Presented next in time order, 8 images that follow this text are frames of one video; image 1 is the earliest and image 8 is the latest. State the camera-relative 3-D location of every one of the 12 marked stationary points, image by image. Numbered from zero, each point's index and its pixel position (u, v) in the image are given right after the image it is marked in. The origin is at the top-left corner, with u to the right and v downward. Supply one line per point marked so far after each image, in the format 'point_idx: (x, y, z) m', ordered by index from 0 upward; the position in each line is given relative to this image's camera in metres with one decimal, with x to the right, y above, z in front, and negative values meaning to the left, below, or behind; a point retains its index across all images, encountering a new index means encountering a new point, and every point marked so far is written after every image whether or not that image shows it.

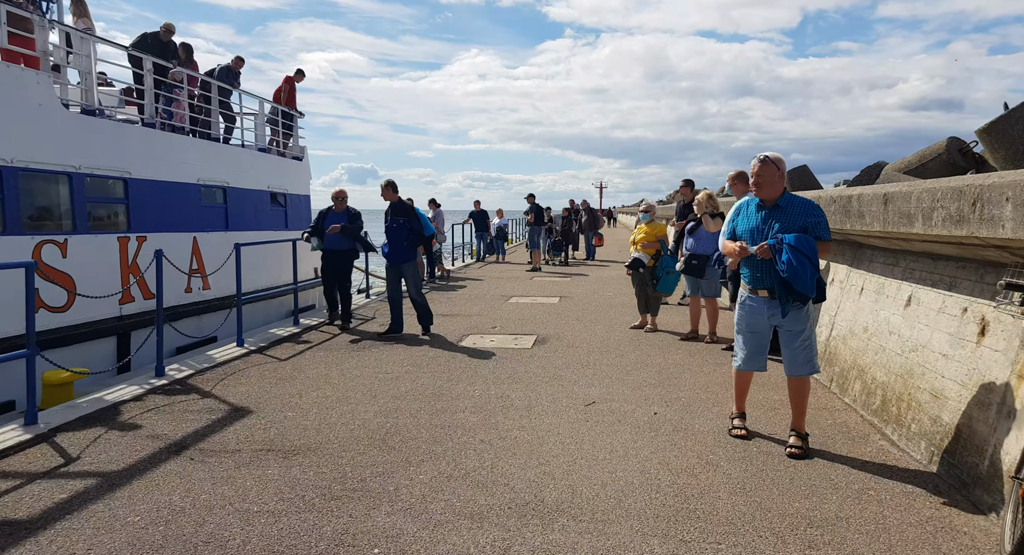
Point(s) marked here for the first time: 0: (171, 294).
0: (-5.1, -0.3, +9.7) m
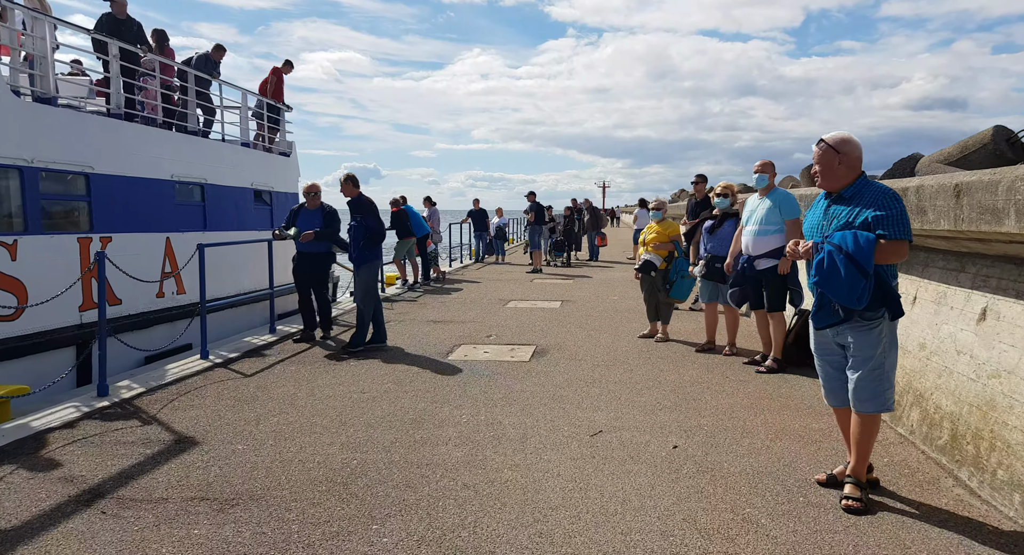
0: (-5.1, -0.3, +8.9) m
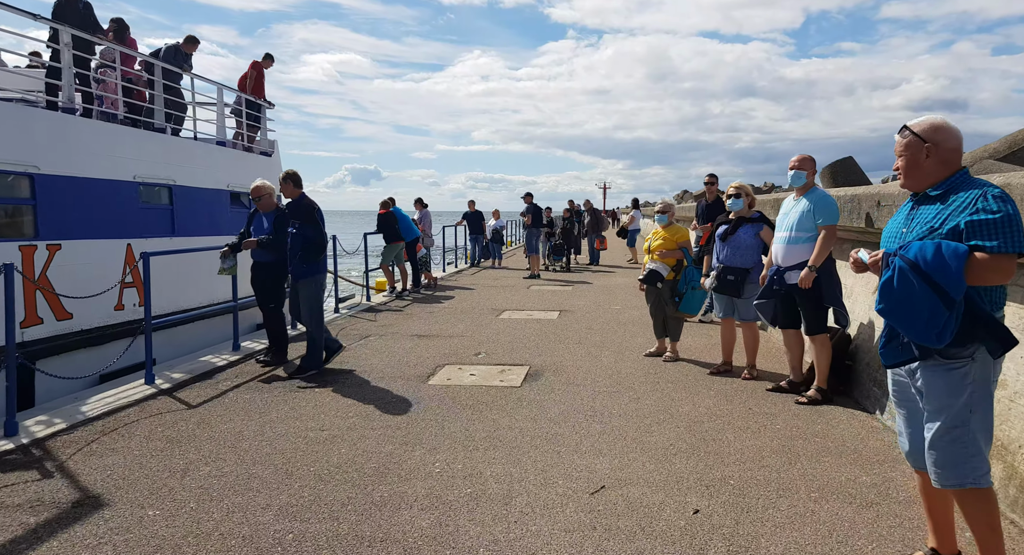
0: (-5.2, -0.4, +8.1) m
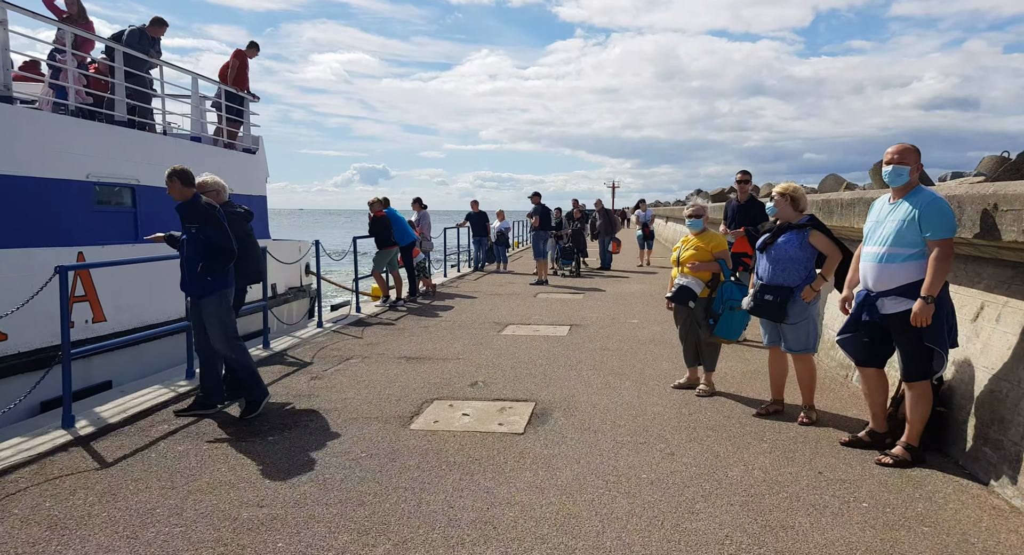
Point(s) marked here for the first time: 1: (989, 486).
0: (-5.2, -0.6, +7.1) m
1: (+2.6, -1.2, +3.6) m
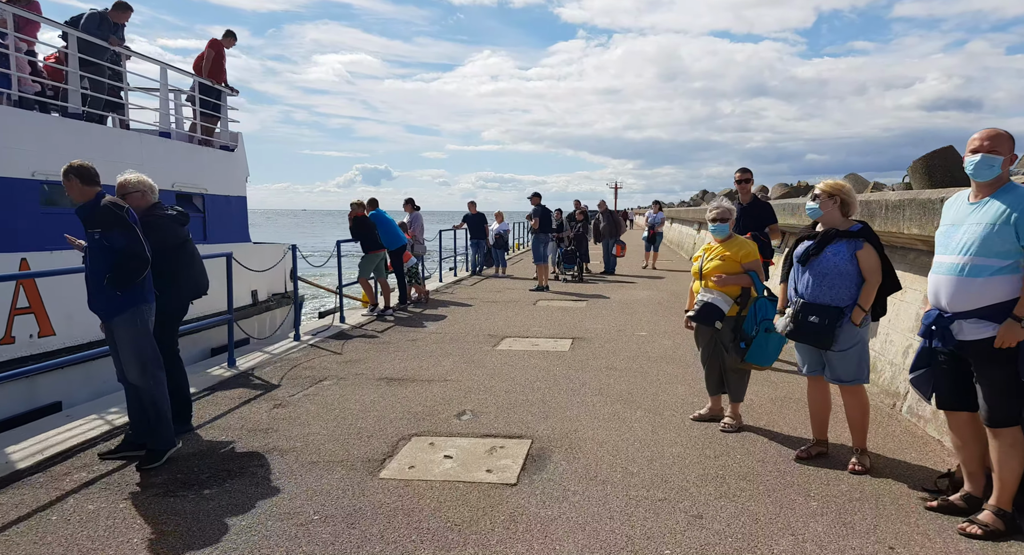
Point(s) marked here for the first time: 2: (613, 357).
0: (-5.2, -0.7, +6.2) m
1: (+2.6, -1.3, +2.8) m
2: (+1.1, -0.9, +7.3) m
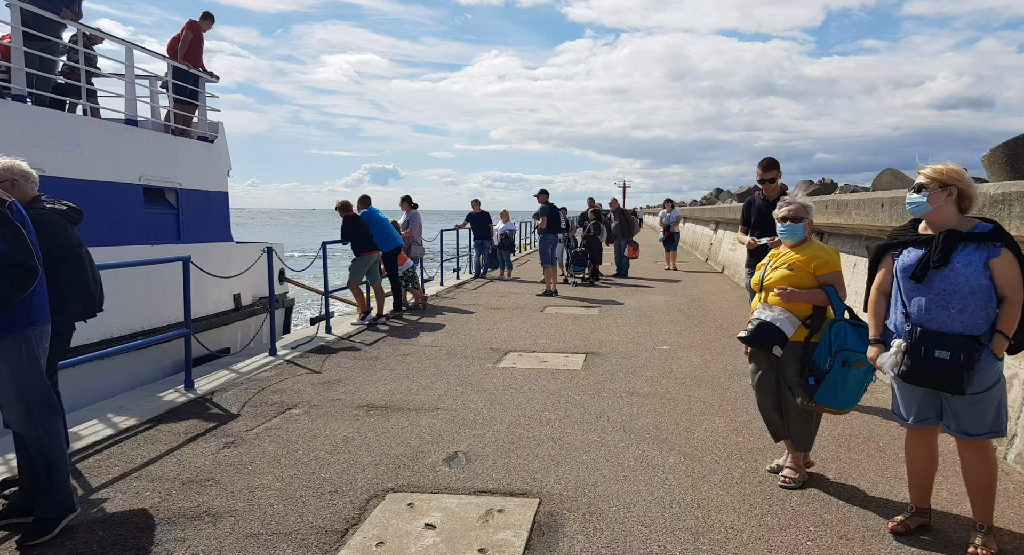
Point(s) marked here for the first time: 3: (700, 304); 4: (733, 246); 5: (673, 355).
0: (-5.2, -0.7, +5.3) m
1: (+2.6, -1.3, +1.7) m
2: (+1.2, -1.0, +6.3) m
3: (+3.3, -0.5, +11.4) m
4: (+5.6, +0.8, +16.4) m
5: (+1.8, -0.9, +7.5) m
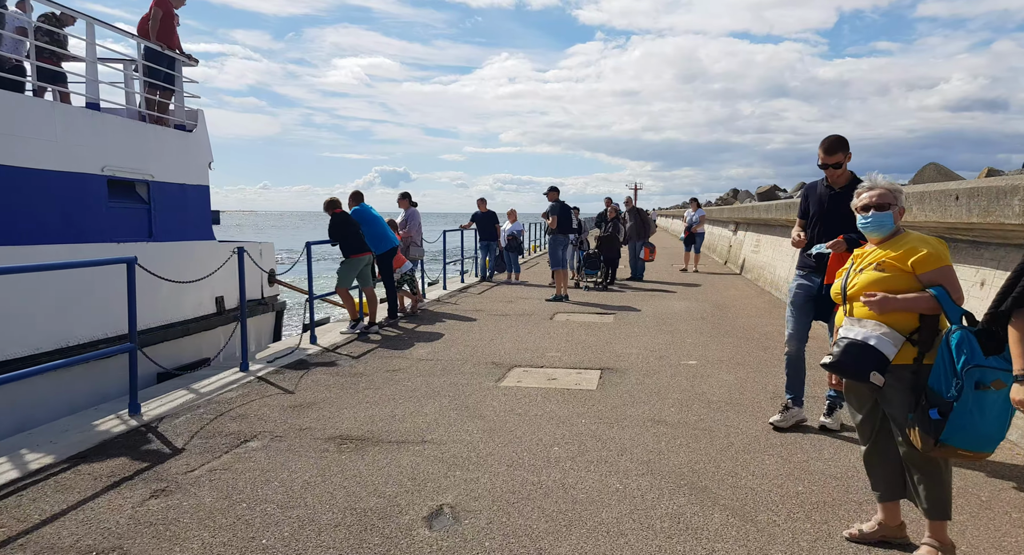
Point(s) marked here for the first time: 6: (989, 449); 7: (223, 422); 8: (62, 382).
0: (-5.2, -0.8, +4.4) m
1: (+2.5, -1.4, +0.8) m
2: (+1.2, -1.0, +5.4) m
3: (+3.4, -0.5, +10.4) m
4: (+5.8, +0.7, +15.4) m
5: (+1.9, -0.9, +6.5) m
6: (+1.7, -0.7, +2.4) m
7: (-2.1, -1.1, +4.8) m
8: (-4.8, -1.1, +7.0) m
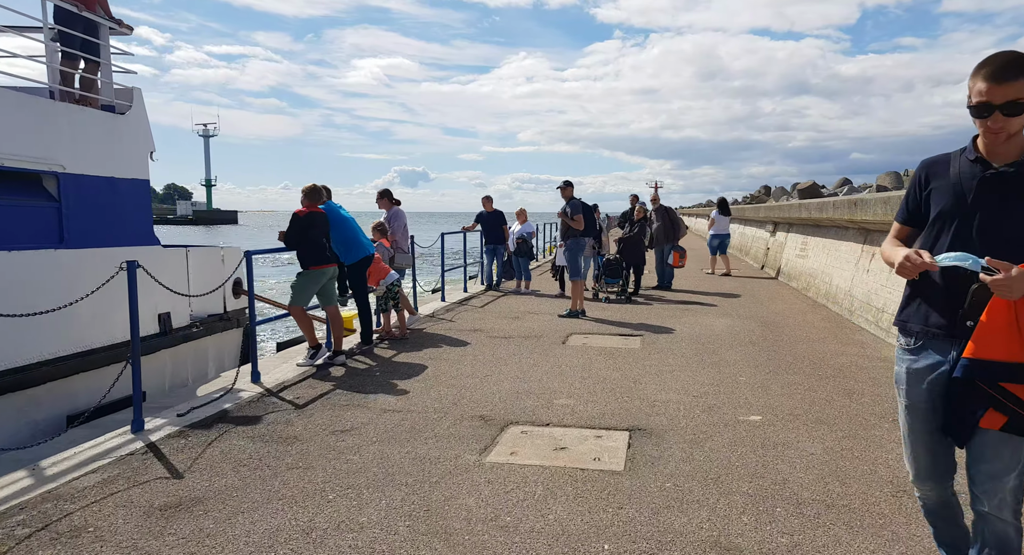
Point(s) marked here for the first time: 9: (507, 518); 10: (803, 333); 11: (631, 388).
0: (-5.3, -1.0, +2.7) m
1: (+2.3, -1.6, -1.1) m
2: (+1.1, -1.2, +3.5) m
3: (+3.5, -0.7, +8.5) m
4: (+6.0, +0.5, +13.4) m
5: (+1.8, -1.1, +4.6) m
6: (+1.6, -0.9, +0.6) m
7: (-2.2, -1.3, +3.1) m
8: (-4.9, -1.3, +5.3) m
9: (0.0, -1.2, +3.4) m
10: (+3.8, -0.7, +8.5) m
11: (+1.1, -1.0, +5.9) m
